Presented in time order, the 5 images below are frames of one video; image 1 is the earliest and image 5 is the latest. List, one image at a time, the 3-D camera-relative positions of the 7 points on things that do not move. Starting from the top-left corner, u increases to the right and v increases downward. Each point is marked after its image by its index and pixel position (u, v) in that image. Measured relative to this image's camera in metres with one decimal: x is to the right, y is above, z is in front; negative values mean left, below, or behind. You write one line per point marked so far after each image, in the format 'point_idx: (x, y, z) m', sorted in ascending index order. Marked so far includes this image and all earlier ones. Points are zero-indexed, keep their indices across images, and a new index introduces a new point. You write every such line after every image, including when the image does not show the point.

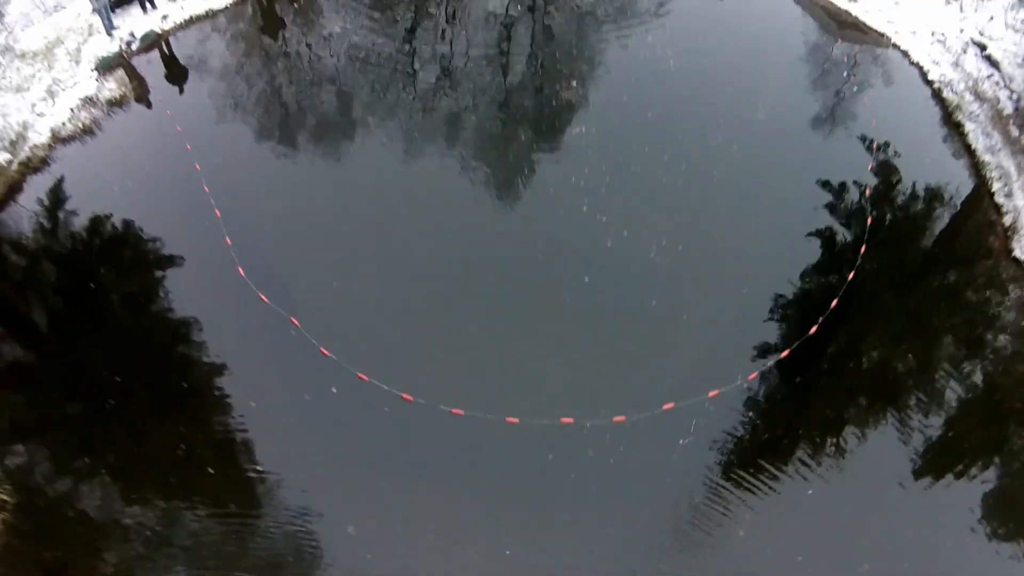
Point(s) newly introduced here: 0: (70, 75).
0: (-13.6, +6.5, +10.1) m
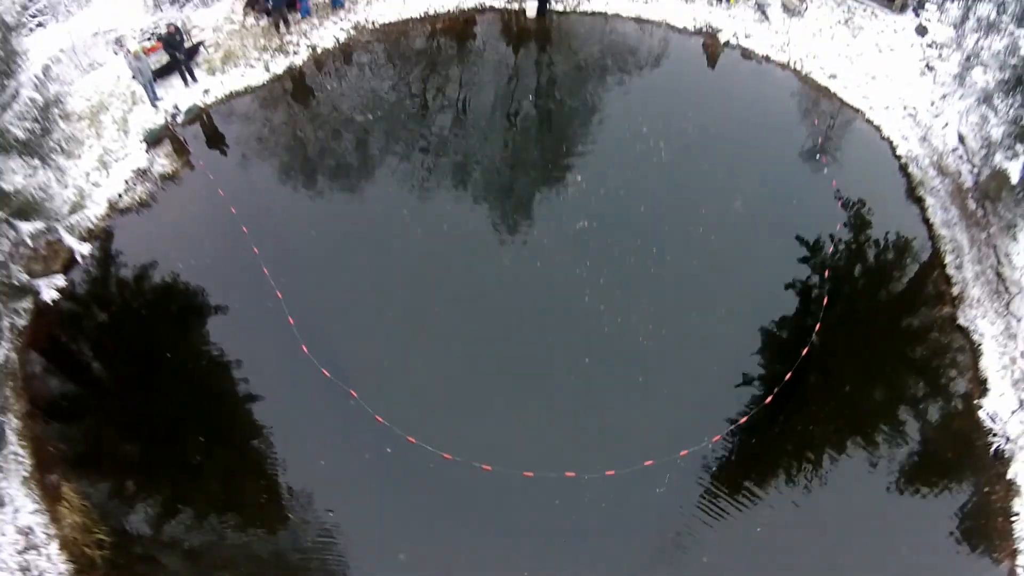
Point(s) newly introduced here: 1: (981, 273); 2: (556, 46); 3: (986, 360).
0: (-13.2, +4.8, +11.0) m
1: (+13.7, +0.5, +9.5) m
2: (+2.0, +9.4, +13.0) m
3: (+13.1, -2.0, +9.0) m
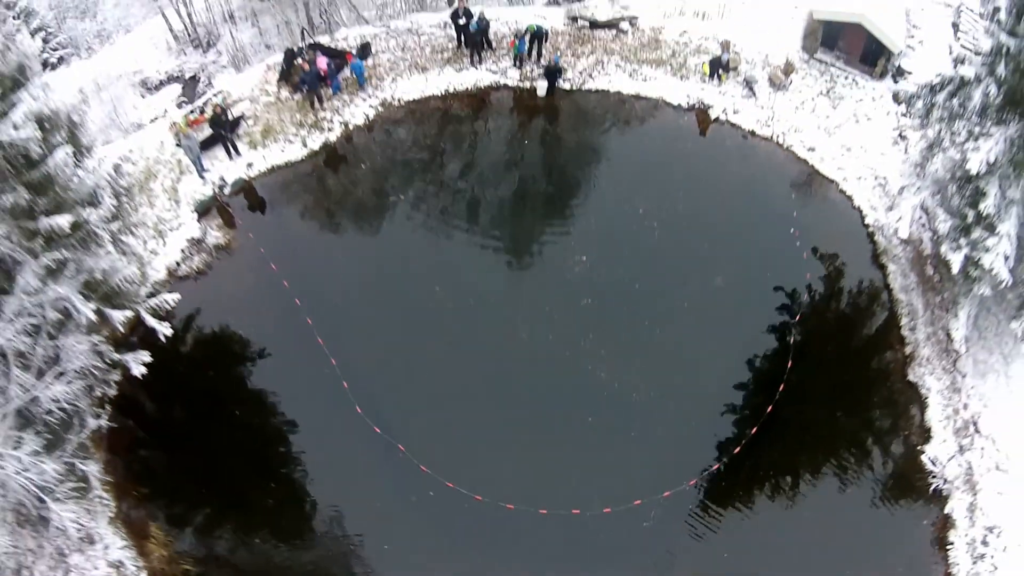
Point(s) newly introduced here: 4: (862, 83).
0: (-12.7, +2.7, +12.2) m
1: (+14.2, -1.5, +10.9) m
2: (+2.4, +7.5, +14.2) m
3: (+13.6, -4.0, +10.5) m
4: (+15.0, +8.7, +13.7) m
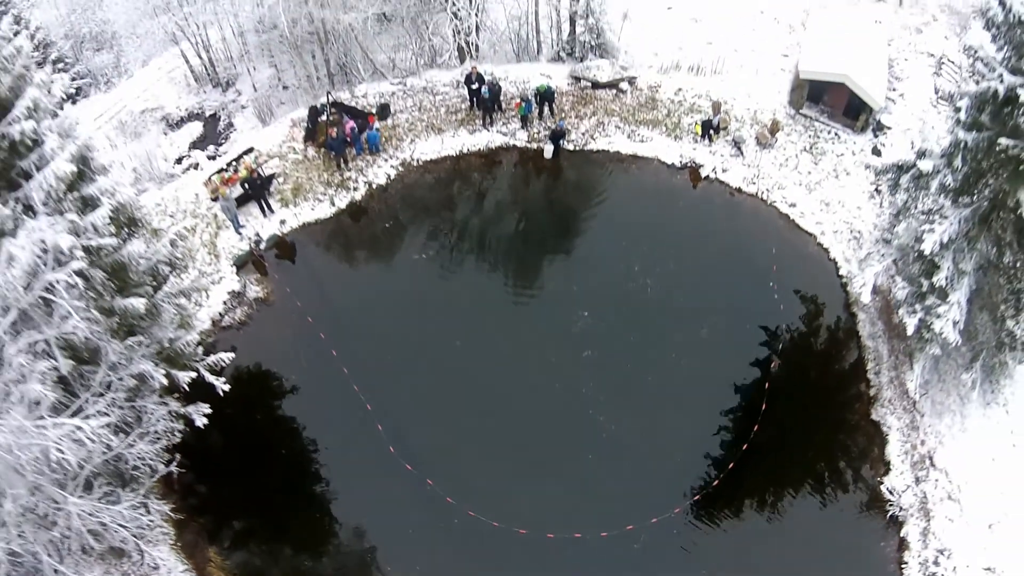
0: (-12.3, +0.8, +13.5) m
1: (+14.6, -3.3, +12.3) m
2: (+2.8, +5.7, +15.4) m
3: (+14.0, -5.8, +12.0) m
4: (+15.4, +7.0, +14.9) m
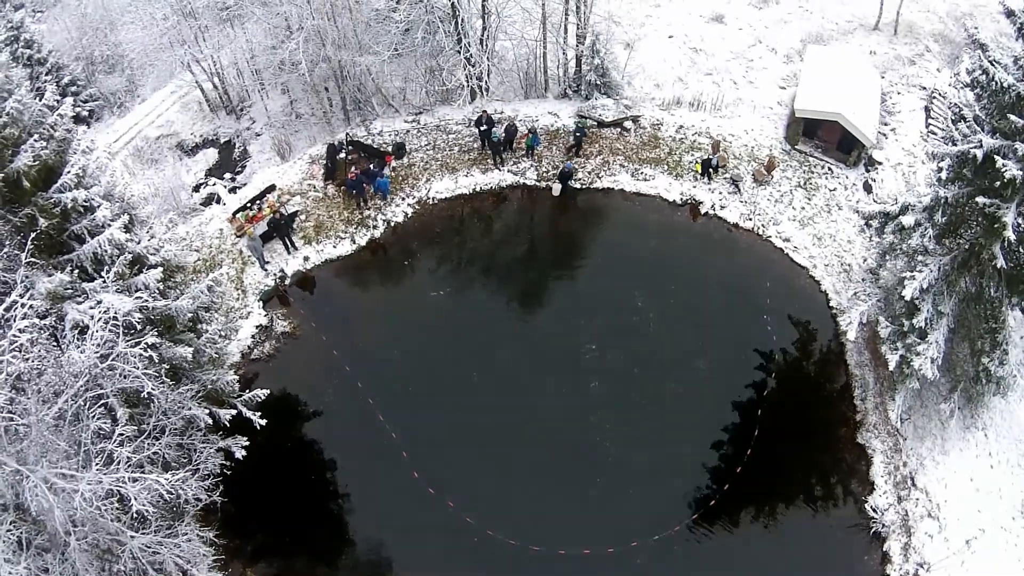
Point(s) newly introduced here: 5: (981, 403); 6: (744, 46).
0: (-11.8, -0.7, +14.2) m
1: (+15.2, -4.7, +13.3) m
2: (+3.3, +4.3, +16.1) m
3: (+14.6, -7.2, +13.0) m
4: (+15.8, +5.6, +15.7) m
5: (+17.9, -4.4, +12.4) m
6: (+13.5, +14.1, +18.8) m
